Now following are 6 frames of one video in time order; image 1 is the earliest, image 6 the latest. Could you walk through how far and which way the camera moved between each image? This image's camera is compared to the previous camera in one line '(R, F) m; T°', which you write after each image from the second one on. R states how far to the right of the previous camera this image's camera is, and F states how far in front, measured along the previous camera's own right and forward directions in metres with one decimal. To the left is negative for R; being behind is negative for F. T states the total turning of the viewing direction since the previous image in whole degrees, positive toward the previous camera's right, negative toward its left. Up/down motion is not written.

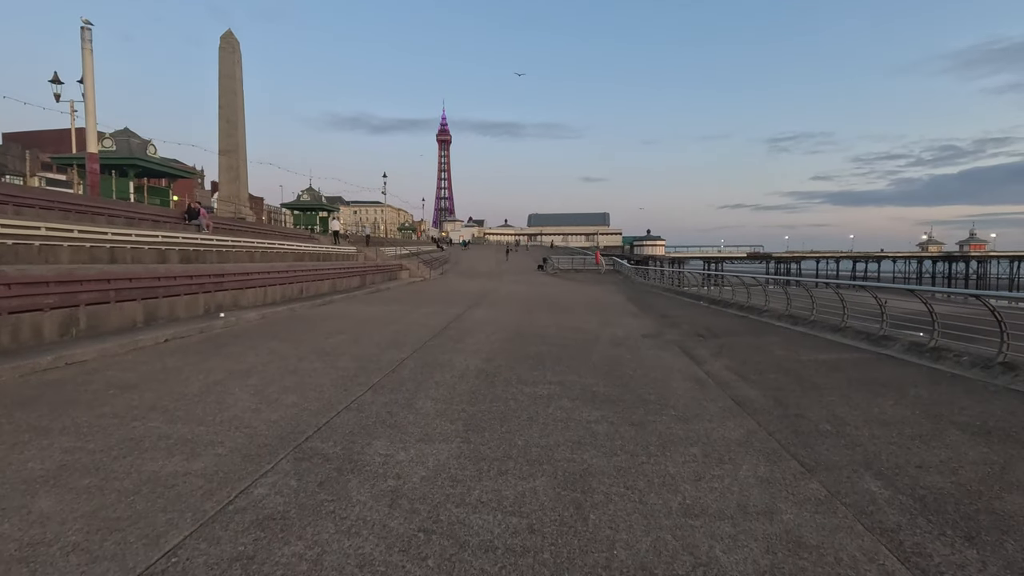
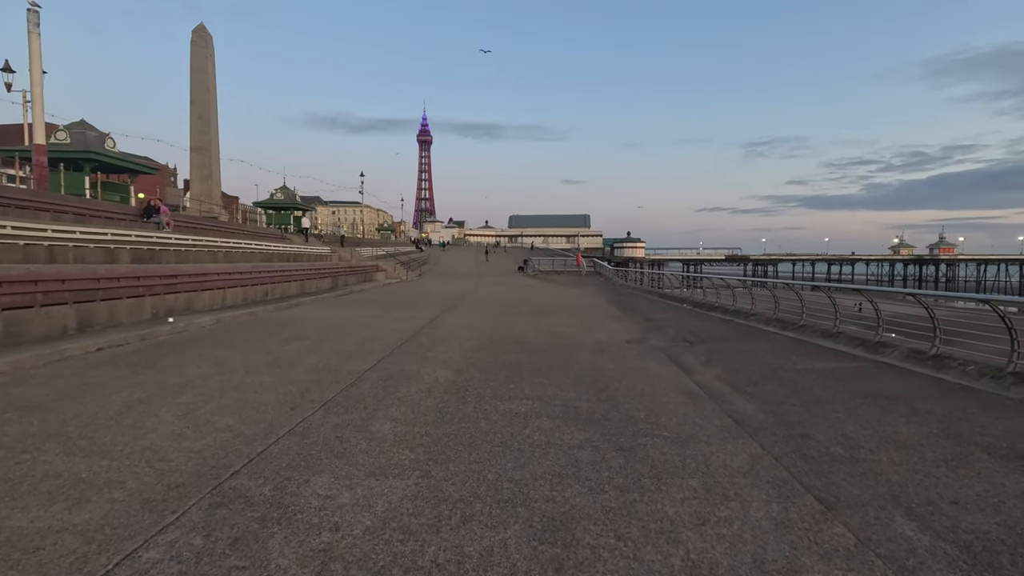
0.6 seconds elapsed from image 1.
(+0.1, +0.7) m; +2°
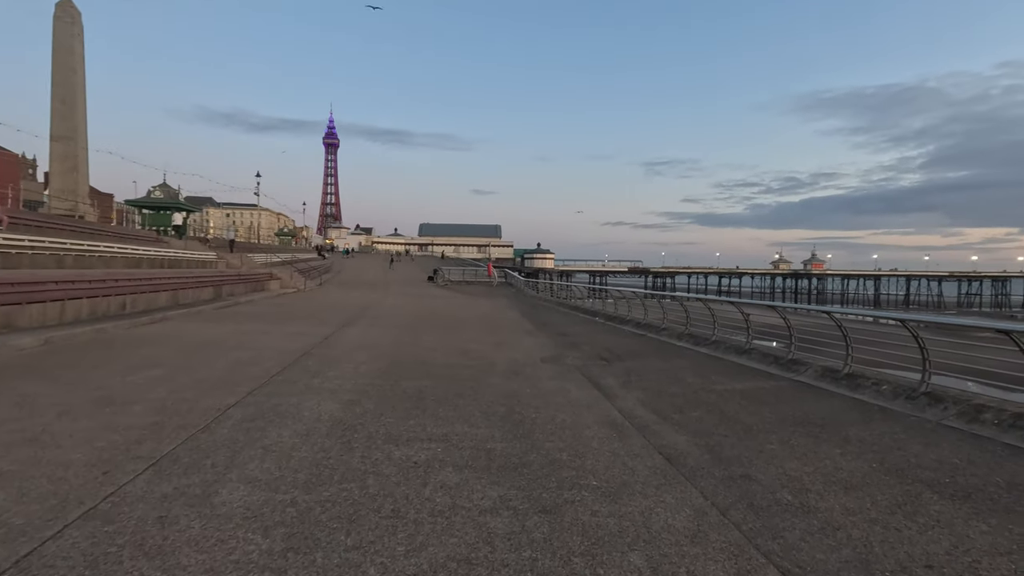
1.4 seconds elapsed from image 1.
(+0.1, +1.0) m; +10°
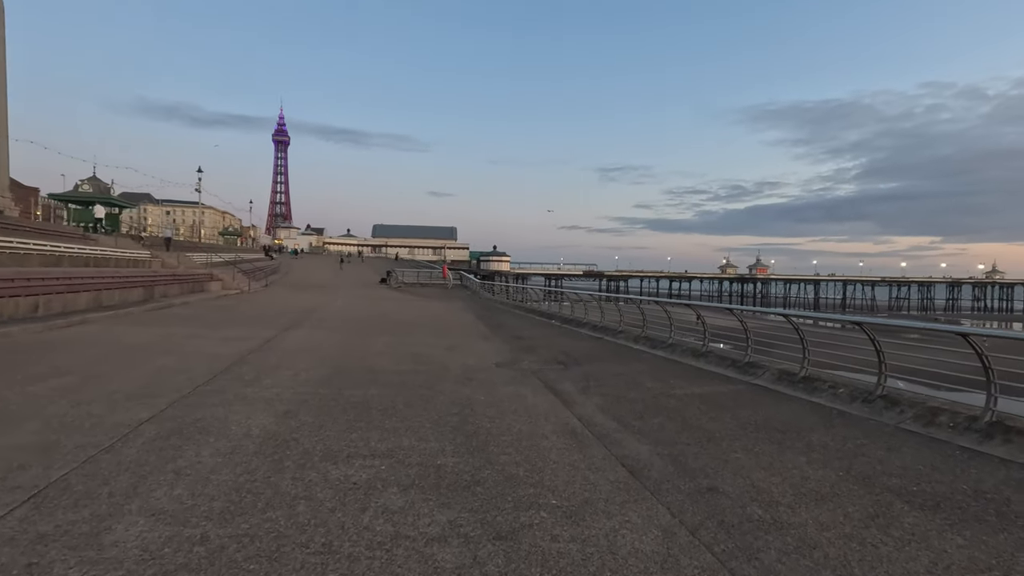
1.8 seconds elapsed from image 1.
(0.0, +0.4) m; +5°
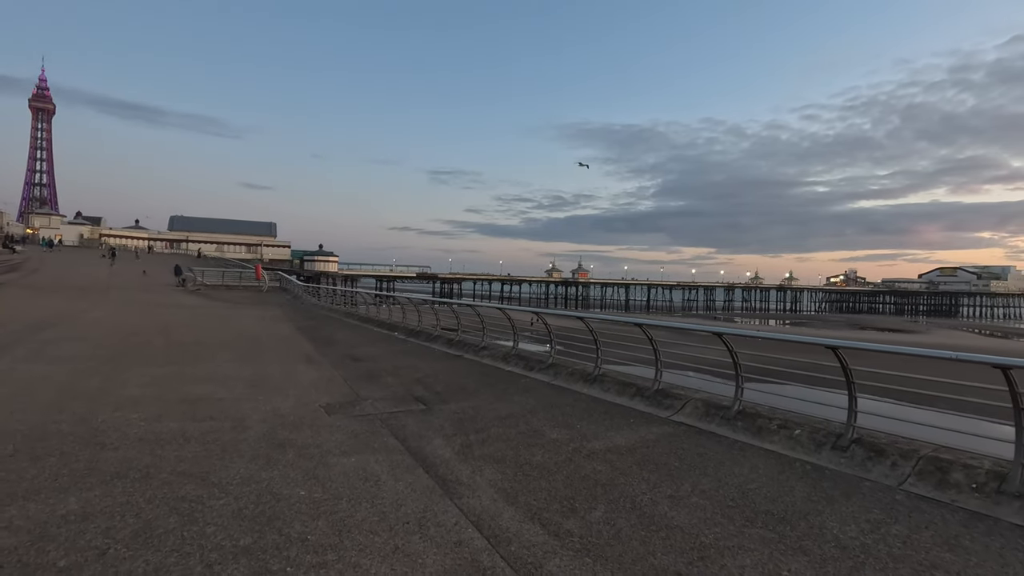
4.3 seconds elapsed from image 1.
(-0.1, +2.7) m; +18°
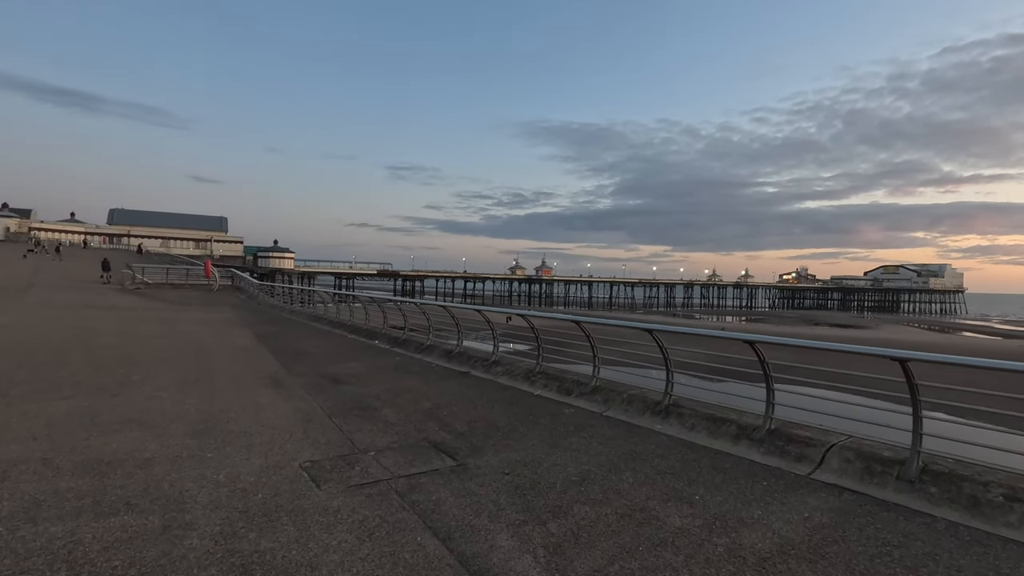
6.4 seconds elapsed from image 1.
(-1.0, +2.1) m; +4°
